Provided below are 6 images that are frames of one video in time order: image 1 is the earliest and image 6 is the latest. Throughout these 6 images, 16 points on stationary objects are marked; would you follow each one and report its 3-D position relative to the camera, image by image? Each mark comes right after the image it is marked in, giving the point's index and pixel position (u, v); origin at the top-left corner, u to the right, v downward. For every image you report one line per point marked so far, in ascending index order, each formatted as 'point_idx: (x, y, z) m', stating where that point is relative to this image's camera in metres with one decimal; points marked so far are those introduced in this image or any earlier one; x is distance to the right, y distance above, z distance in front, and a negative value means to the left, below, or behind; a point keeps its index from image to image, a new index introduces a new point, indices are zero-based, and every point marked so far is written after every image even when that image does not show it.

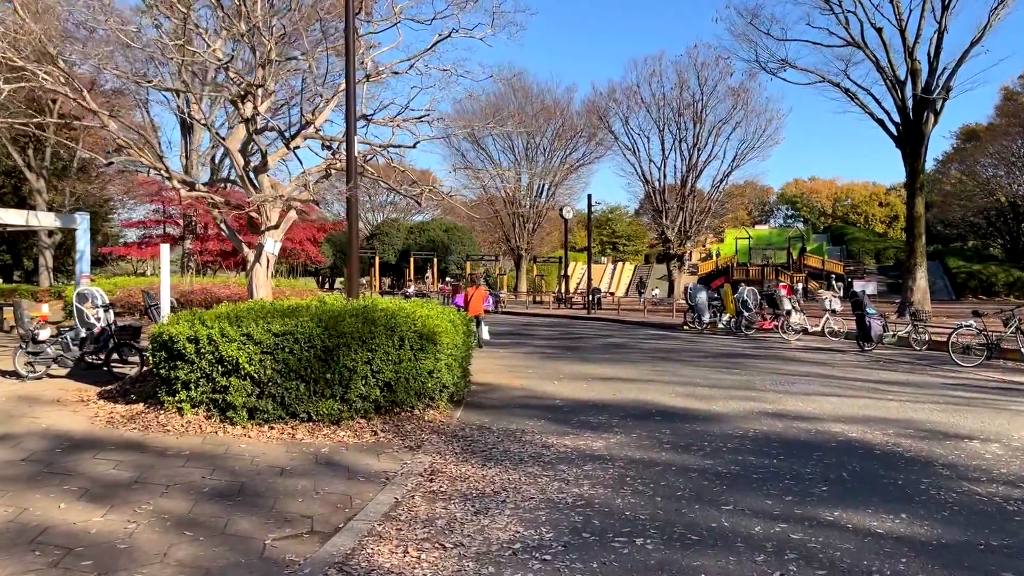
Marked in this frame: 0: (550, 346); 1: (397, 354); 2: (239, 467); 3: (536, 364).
0: (+0.8, -1.3, +17.4) m
1: (-1.2, -0.7, +7.8) m
2: (-2.2, -1.4, +6.2) m
3: (+0.4, -1.3, +13.8) m
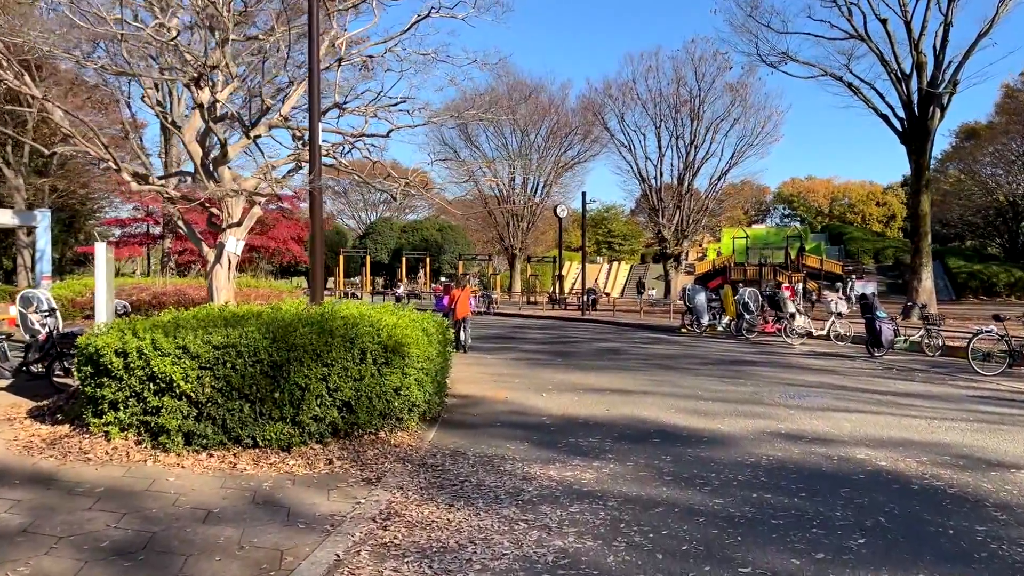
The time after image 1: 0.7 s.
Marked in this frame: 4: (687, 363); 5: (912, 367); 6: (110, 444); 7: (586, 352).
0: (+0.6, -1.3, +16.4) m
1: (-1.3, -0.7, +6.8) m
2: (-2.3, -1.5, +5.1) m
3: (+0.2, -1.4, +12.8) m
4: (+3.1, -1.3, +13.8) m
5: (+6.9, -1.4, +13.5) m
6: (-3.4, -1.3, +6.6) m
7: (+1.6, -1.3, +16.3) m
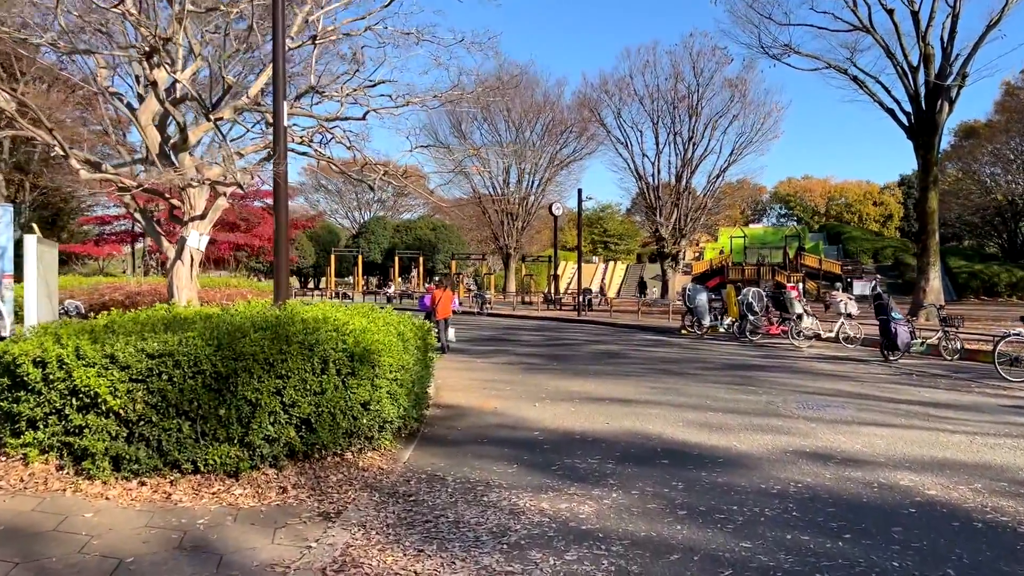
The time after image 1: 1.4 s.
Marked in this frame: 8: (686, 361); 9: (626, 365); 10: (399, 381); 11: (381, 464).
0: (+0.4, -1.3, +15.4) m
1: (-1.4, -0.7, +5.8) m
2: (-2.4, -1.5, +4.2) m
3: (+0.1, -1.4, +11.8) m
4: (+3.0, -1.3, +12.9) m
5: (+6.8, -1.4, +12.6) m
6: (-3.5, -1.3, +5.6) m
7: (+1.4, -1.3, +15.3) m
8: (+3.1, -1.3, +14.1) m
9: (+2.0, -1.3, +13.7) m
10: (-1.0, -0.8, +6.6) m
11: (-1.1, -1.4, +6.3) m
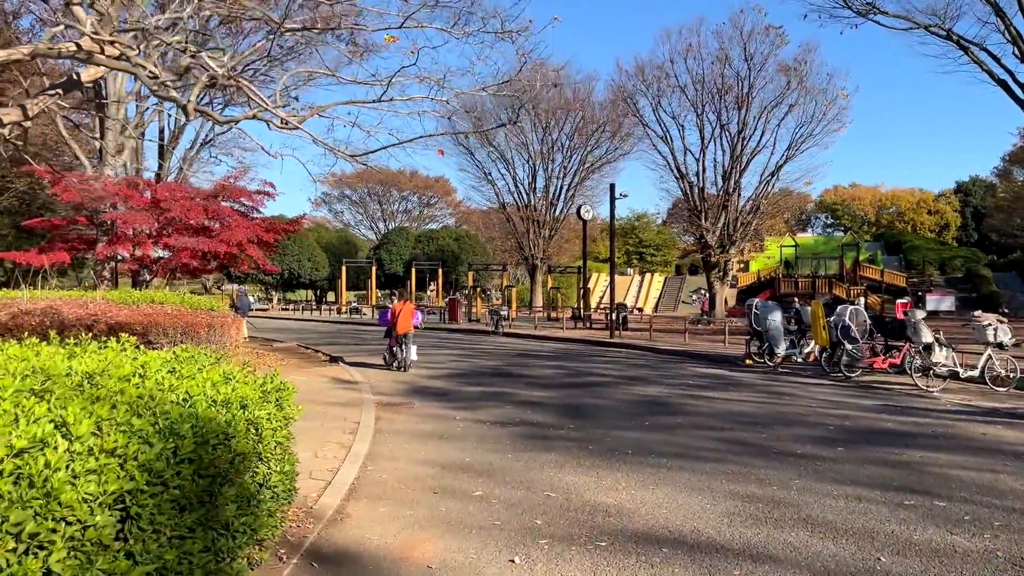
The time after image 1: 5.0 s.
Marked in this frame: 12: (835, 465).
0: (+0.4, -1.6, +10.5) m
1: (-1.9, -0.8, +1.0) m
2: (-2.9, -1.5, -0.6) m
3: (-0.1, -1.6, +6.9) m
4: (+2.9, -1.5, +7.9) m
5: (+6.6, -1.6, +7.4) m
6: (-3.9, -1.4, +0.9) m
7: (+1.4, -1.6, +10.4) m
8: (+3.1, -1.5, +9.0) m
9: (+1.9, -1.6, +8.7) m
10: (-1.3, -0.9, +1.8) m
11: (-1.5, -1.5, +1.4) m
12: (+2.7, -1.5, +6.8) m
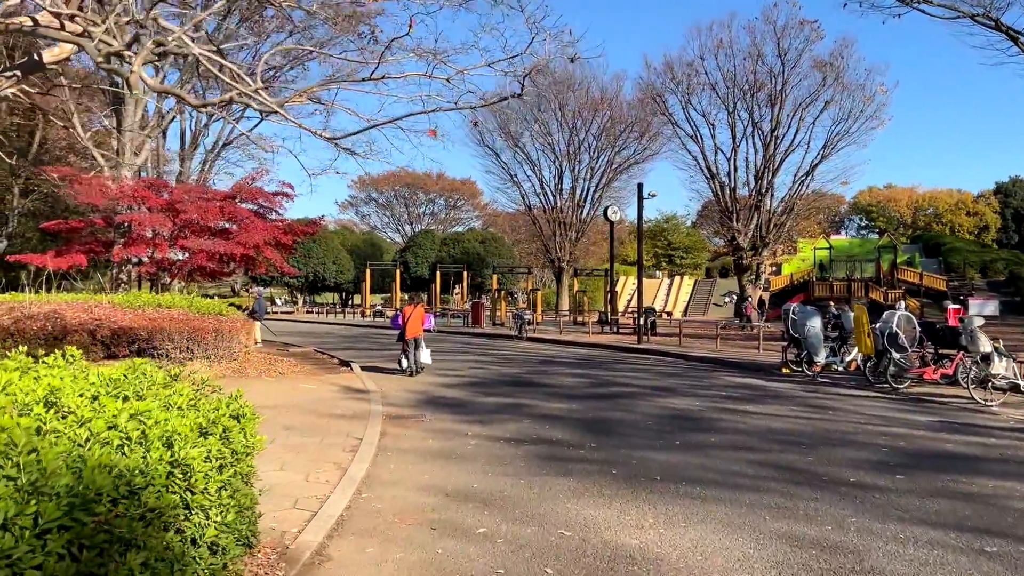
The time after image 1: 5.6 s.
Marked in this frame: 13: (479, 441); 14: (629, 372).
0: (+0.7, -1.6, +9.7) m
1: (-2.0, -0.8, +0.3) m
2: (-3.1, -1.5, -1.3) m
3: (0.0, -1.6, +6.1) m
4: (+3.0, -1.6, +6.9) m
5: (+6.7, -1.6, +6.3) m
6: (-4.0, -1.4, +0.2) m
7: (+1.6, -1.6, +9.5) m
8: (+3.2, -1.6, +8.1) m
9: (+2.1, -1.6, +7.8) m
10: (-1.4, -0.9, +1.0) m
11: (-1.6, -1.5, +0.7) m
12: (+2.8, -1.6, +5.9) m
13: (-0.3, -1.6, +8.4) m
14: (+2.3, -1.6, +15.4) m
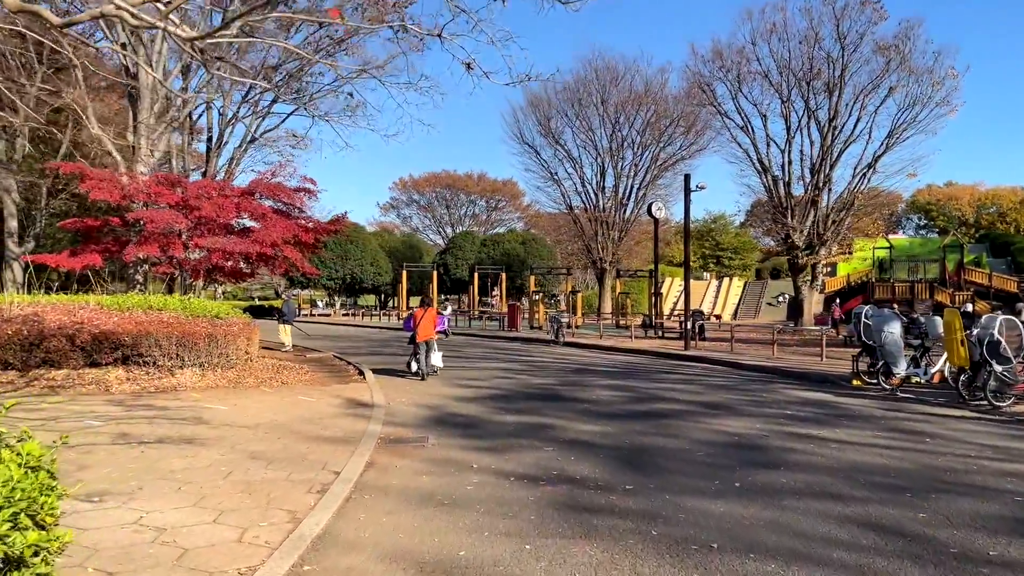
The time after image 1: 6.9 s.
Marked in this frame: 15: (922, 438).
0: (+0.8, -1.6, +7.9) m
1: (-2.3, -0.8, -1.3) m
2: (-3.5, -1.5, -2.9) m
3: (0.0, -1.6, +4.4) m
4: (+3.0, -1.6, +5.0) m
5: (+6.7, -1.6, +4.2) m
6: (-4.4, -1.4, -1.3) m
7: (+1.8, -1.6, +7.7) m
8: (+3.3, -1.6, +6.2) m
9: (+2.1, -1.6, +6.0) m
10: (-1.7, -0.9, -0.6) m
11: (-1.9, -1.5, -1.0) m
12: (+2.8, -1.5, +4.0) m
13: (-0.2, -1.6, +6.7) m
14: (+2.8, -1.6, +13.5) m
15: (+4.4, -1.6, +8.4) m
